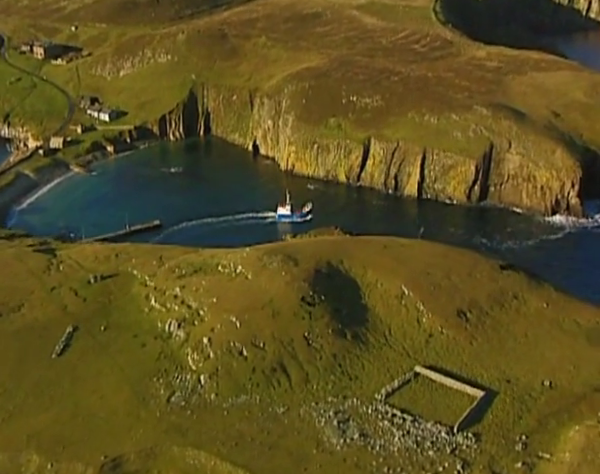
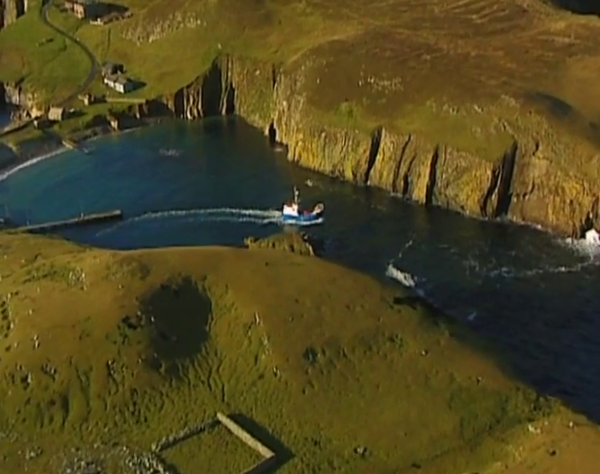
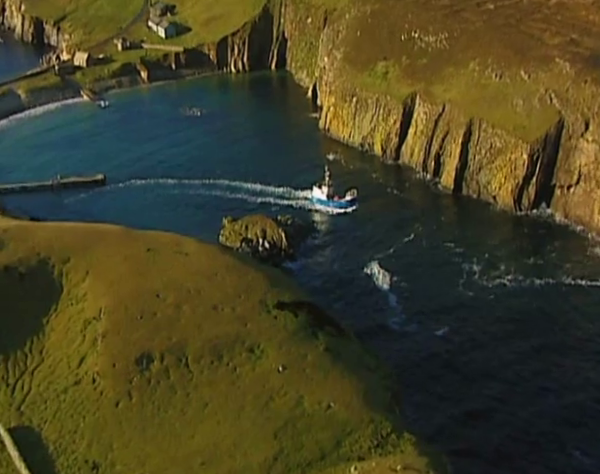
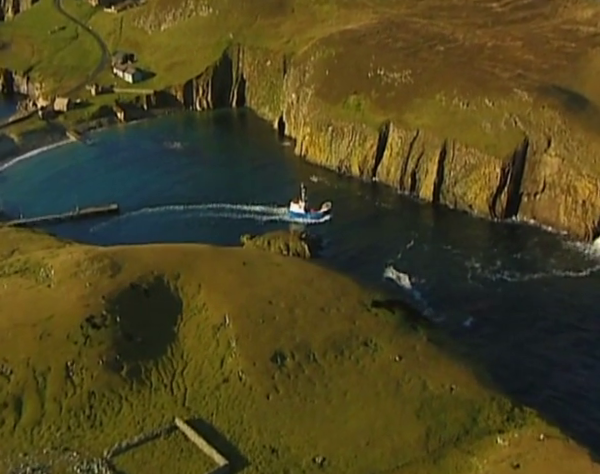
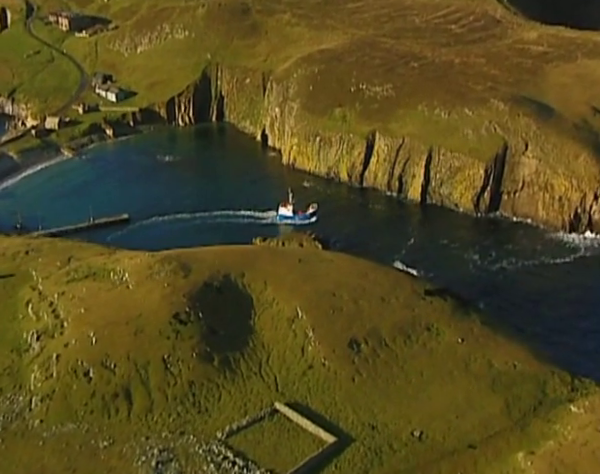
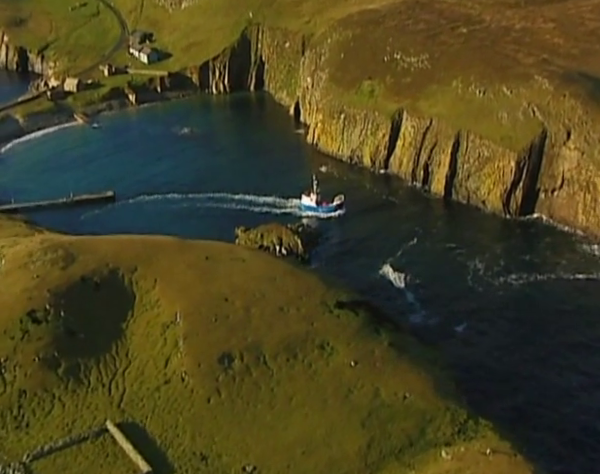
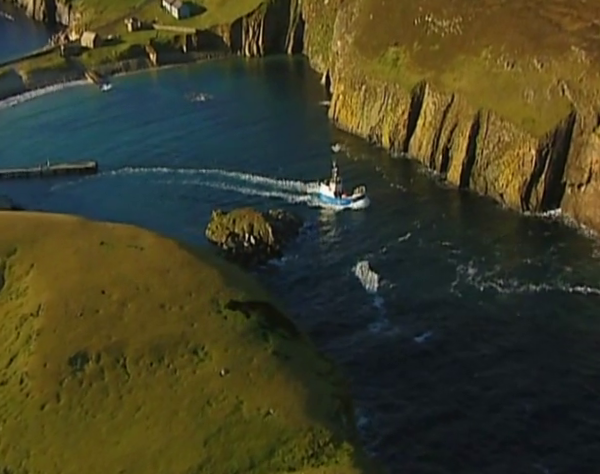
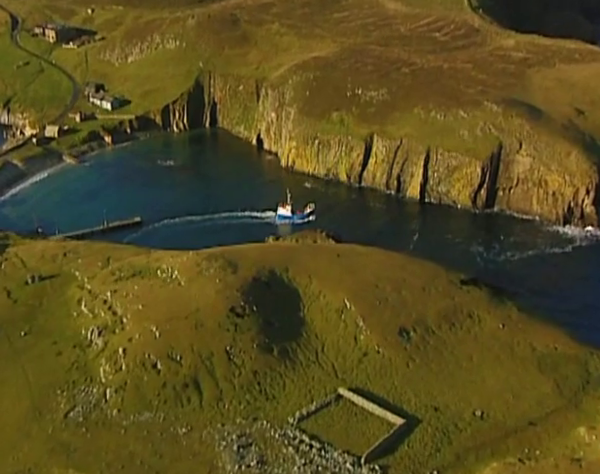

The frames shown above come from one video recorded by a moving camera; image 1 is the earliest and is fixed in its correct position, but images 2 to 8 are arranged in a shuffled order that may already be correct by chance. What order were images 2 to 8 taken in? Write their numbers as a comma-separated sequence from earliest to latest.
8, 5, 2, 4, 6, 3, 7
